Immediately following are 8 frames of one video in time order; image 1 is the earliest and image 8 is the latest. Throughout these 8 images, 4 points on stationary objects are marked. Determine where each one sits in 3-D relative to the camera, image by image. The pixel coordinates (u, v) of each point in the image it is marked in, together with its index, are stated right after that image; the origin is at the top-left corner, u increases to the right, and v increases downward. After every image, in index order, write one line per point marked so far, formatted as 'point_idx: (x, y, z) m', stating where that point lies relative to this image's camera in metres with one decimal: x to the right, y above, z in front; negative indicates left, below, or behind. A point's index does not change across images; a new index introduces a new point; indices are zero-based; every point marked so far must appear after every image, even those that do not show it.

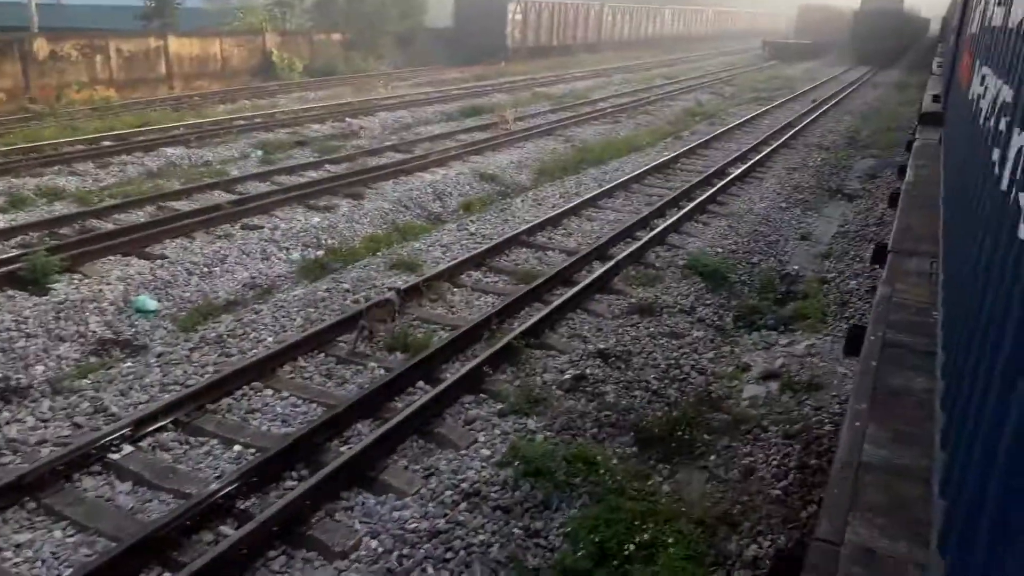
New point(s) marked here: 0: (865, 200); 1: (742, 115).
0: (+4.9, +1.2, +10.3) m
1: (+5.5, +4.1, +17.6) m
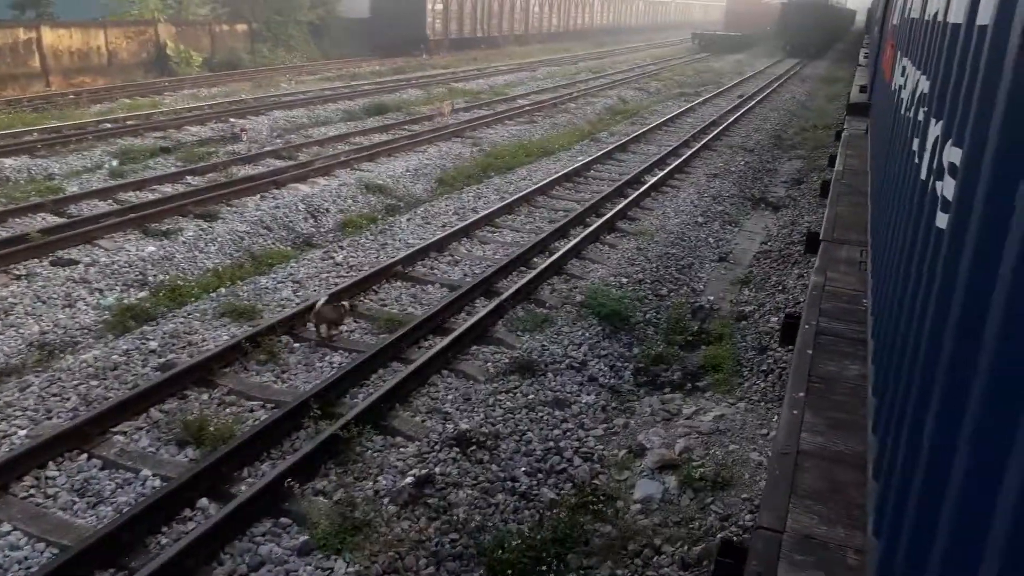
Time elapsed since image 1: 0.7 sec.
0: (+3.6, +1.0, +9.5) m
1: (+3.5, +4.0, +16.7) m
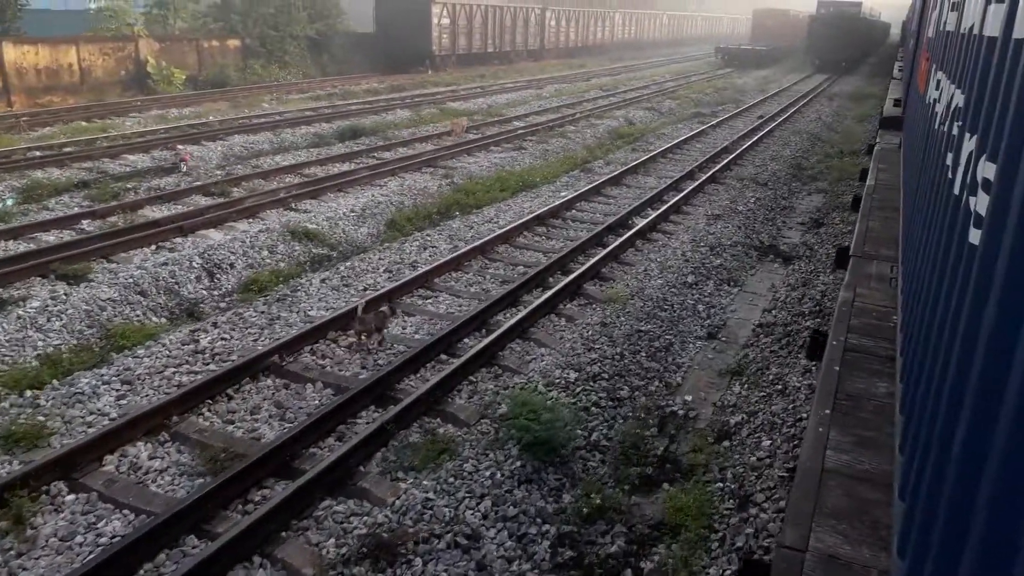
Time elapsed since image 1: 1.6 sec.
0: (+3.1, +0.2, +7.9) m
1: (+3.3, +3.1, +15.1) m
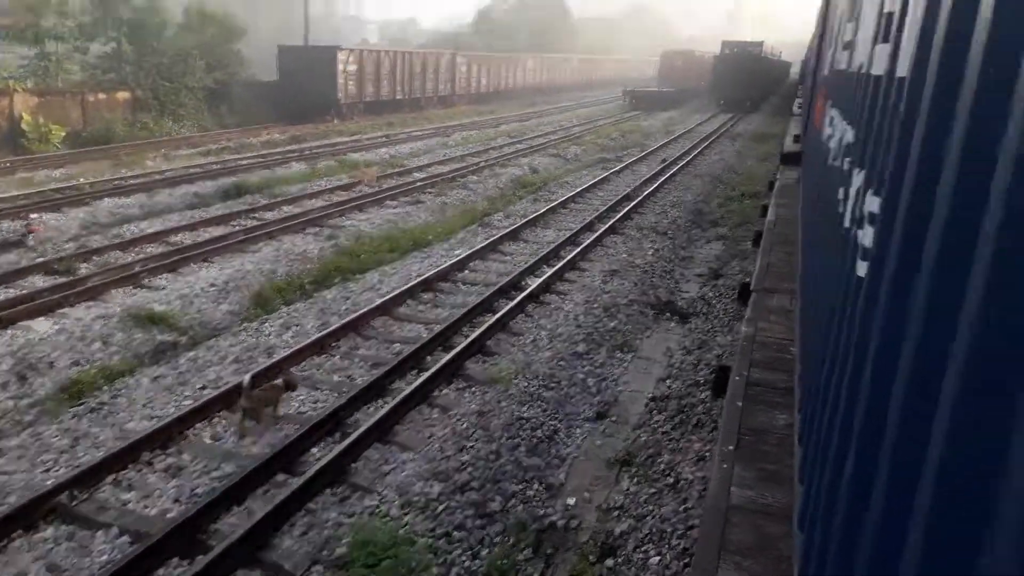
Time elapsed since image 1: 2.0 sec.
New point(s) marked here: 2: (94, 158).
0: (+1.9, -0.4, +7.5) m
1: (+1.3, +2.1, +14.9) m
2: (-9.6, +3.0, +16.7) m
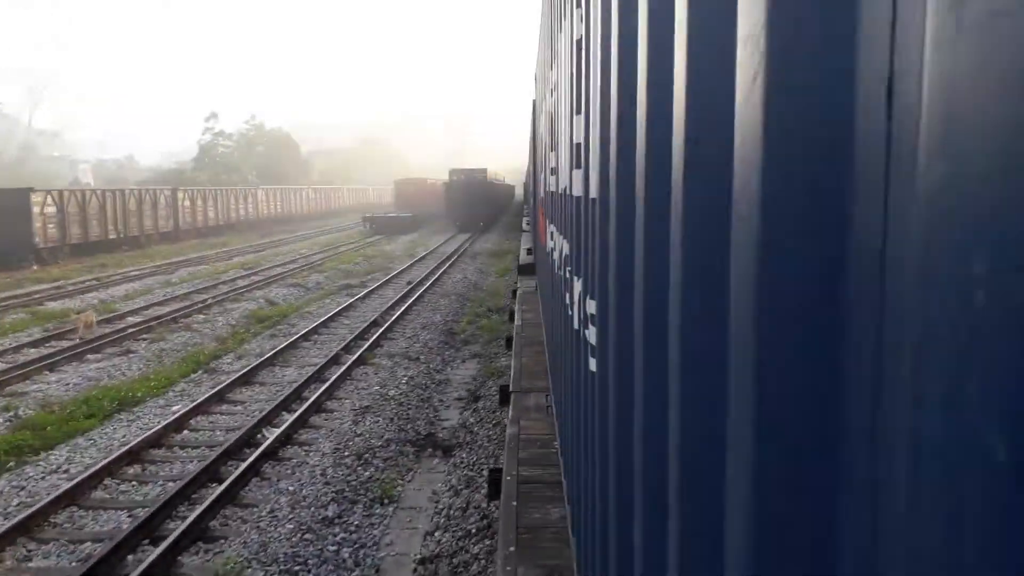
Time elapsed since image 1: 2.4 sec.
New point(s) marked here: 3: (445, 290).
0: (-0.4, -1.6, +6.8) m
1: (-3.6, -0.5, +13.8) m
2: (-14.5, -0.9, +12.1) m
3: (-1.5, 0.0, +17.0) m
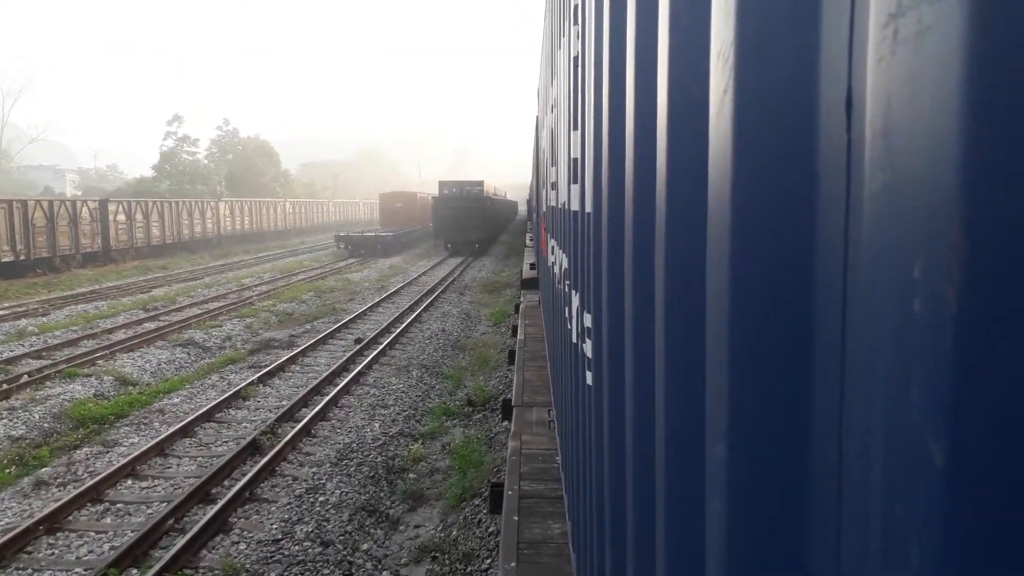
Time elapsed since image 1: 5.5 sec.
0: (-0.5, -2.4, +1.1) m
1: (-3.7, -1.4, +8.2) m
2: (-14.6, -1.6, +6.5) m
3: (-1.6, -1.0, +11.4) m
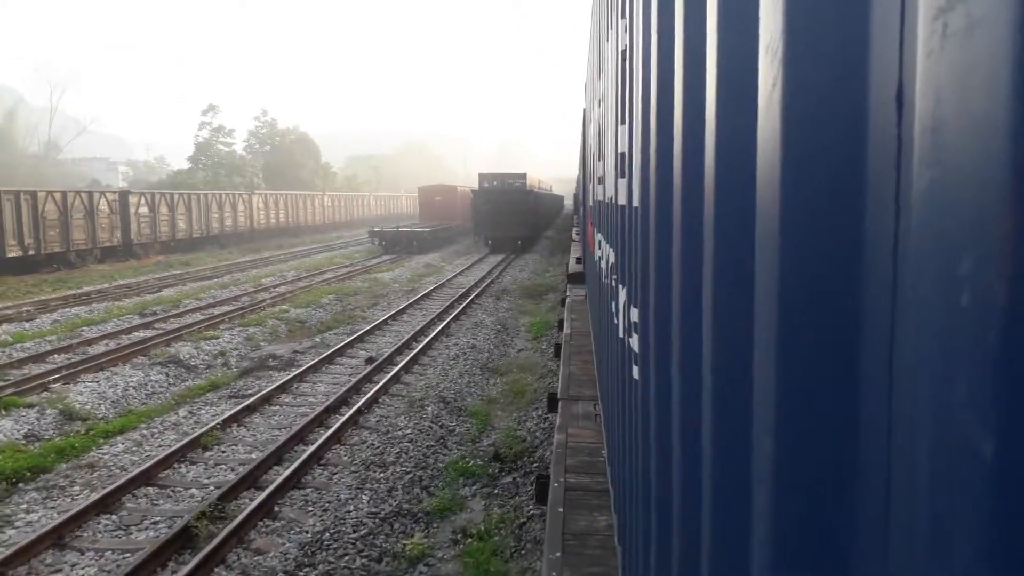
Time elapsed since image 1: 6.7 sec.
0: (-0.6, -2.6, -1.0) m
1: (-3.3, -1.5, +6.3) m
2: (-14.4, -1.7, +5.3) m
3: (-1.1, -1.2, +9.3) m
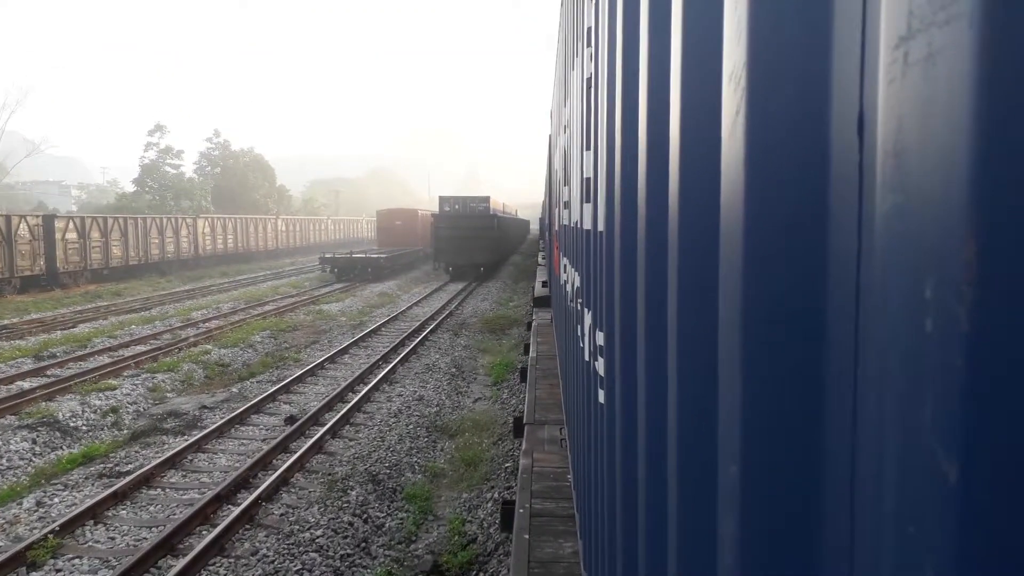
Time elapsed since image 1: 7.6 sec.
0: (-0.7, -2.7, -2.7) m
1: (-3.7, -1.9, +4.5) m
2: (-14.7, -2.0, +3.0) m
3: (-1.6, -1.6, +7.6) m
